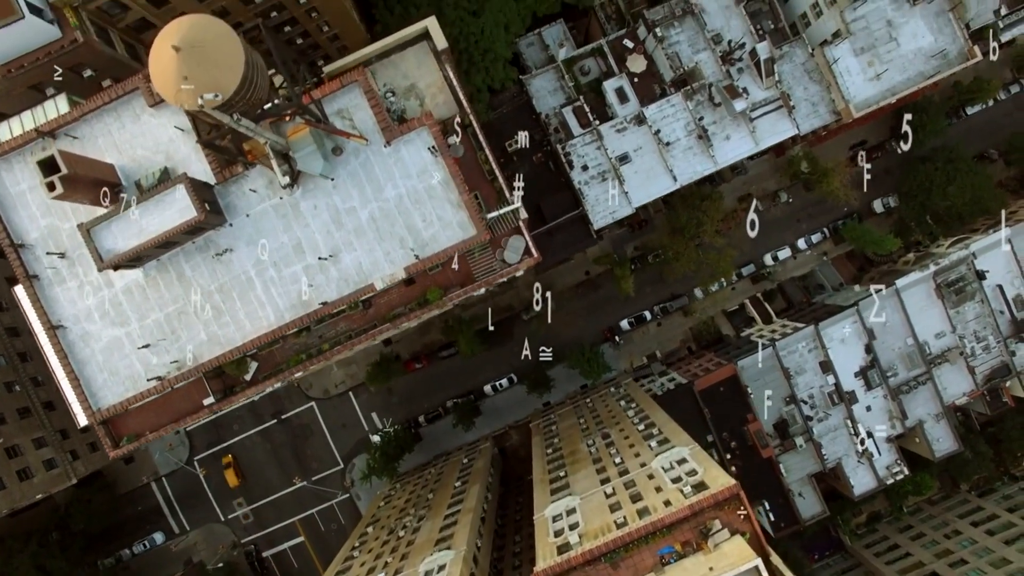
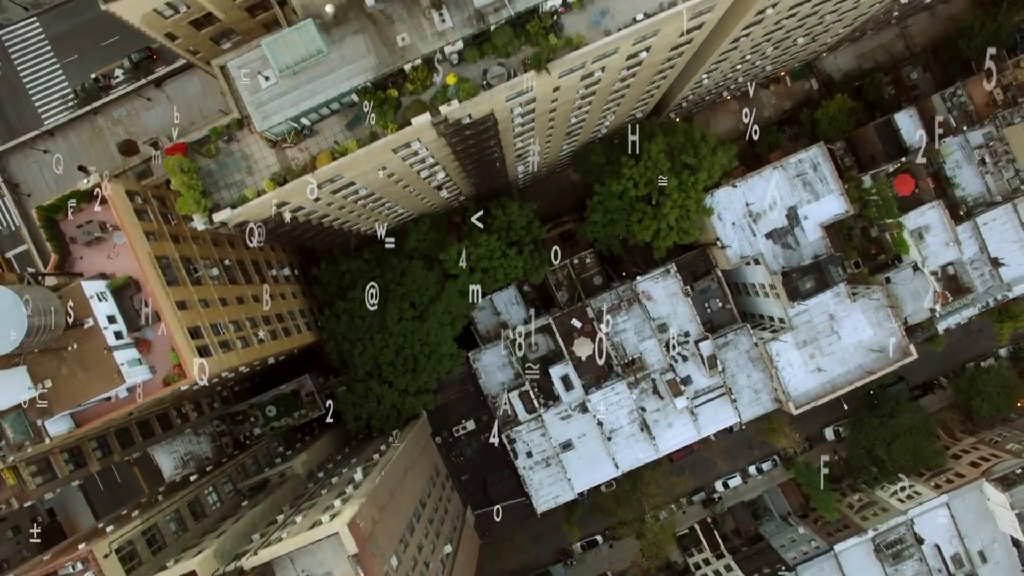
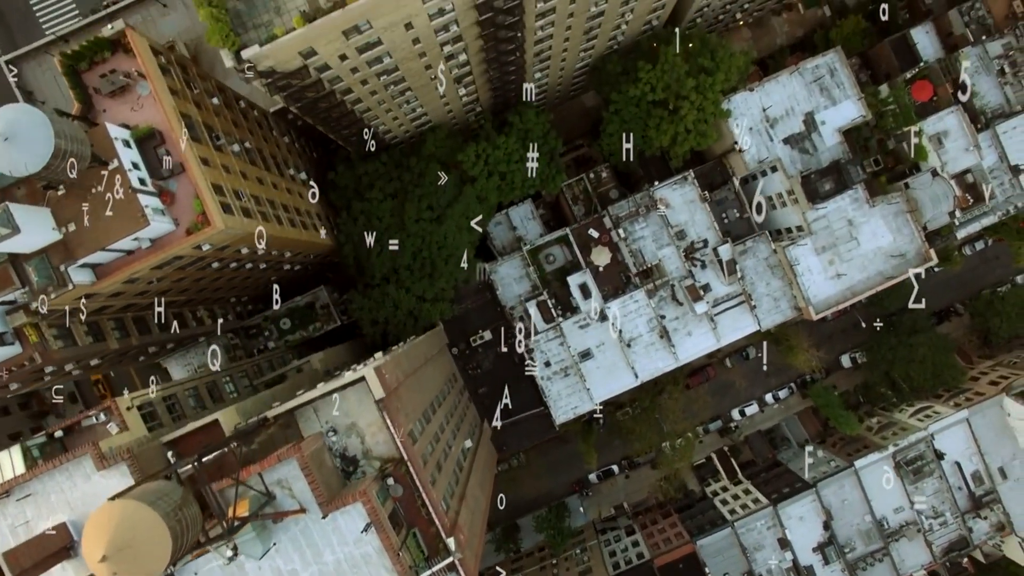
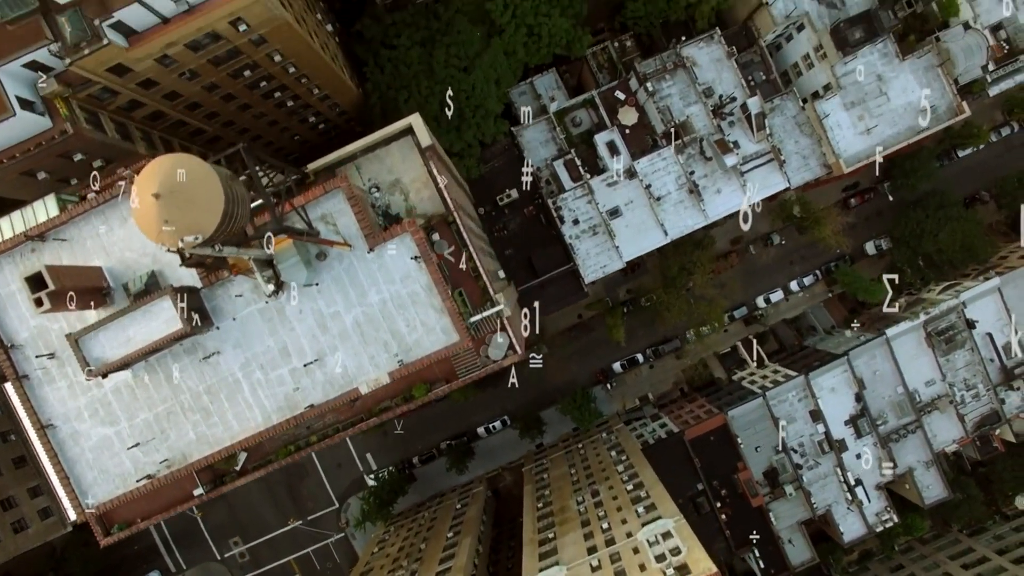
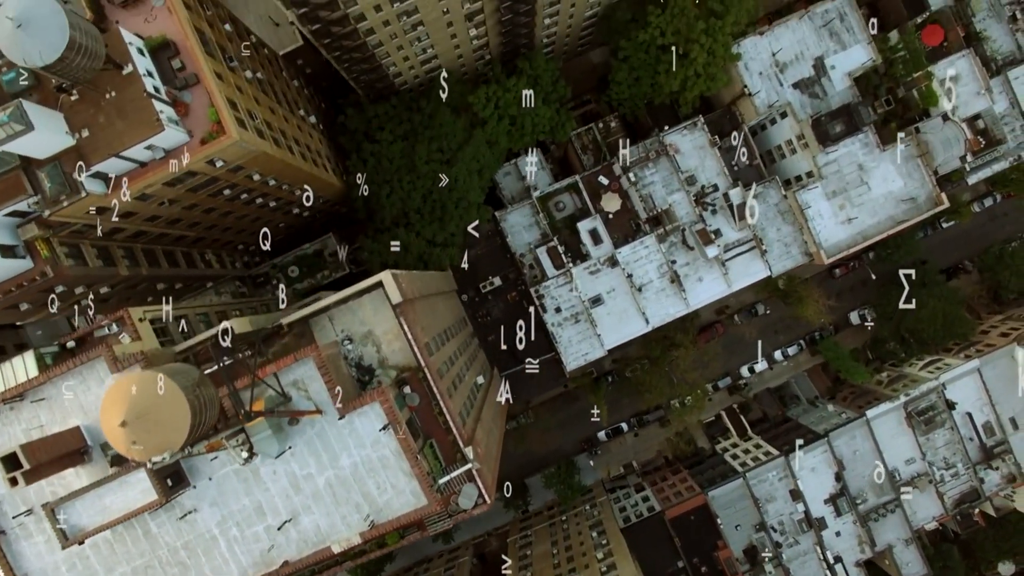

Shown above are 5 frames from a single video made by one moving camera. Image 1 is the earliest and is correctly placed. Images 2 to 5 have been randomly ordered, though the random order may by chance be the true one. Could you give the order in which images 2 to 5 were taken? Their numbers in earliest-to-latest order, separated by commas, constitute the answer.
4, 5, 3, 2
